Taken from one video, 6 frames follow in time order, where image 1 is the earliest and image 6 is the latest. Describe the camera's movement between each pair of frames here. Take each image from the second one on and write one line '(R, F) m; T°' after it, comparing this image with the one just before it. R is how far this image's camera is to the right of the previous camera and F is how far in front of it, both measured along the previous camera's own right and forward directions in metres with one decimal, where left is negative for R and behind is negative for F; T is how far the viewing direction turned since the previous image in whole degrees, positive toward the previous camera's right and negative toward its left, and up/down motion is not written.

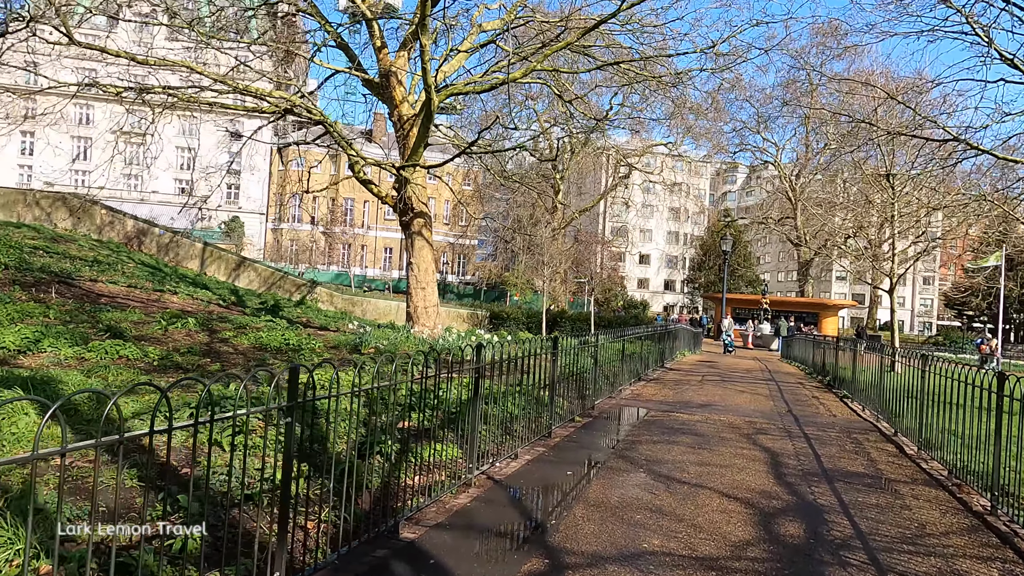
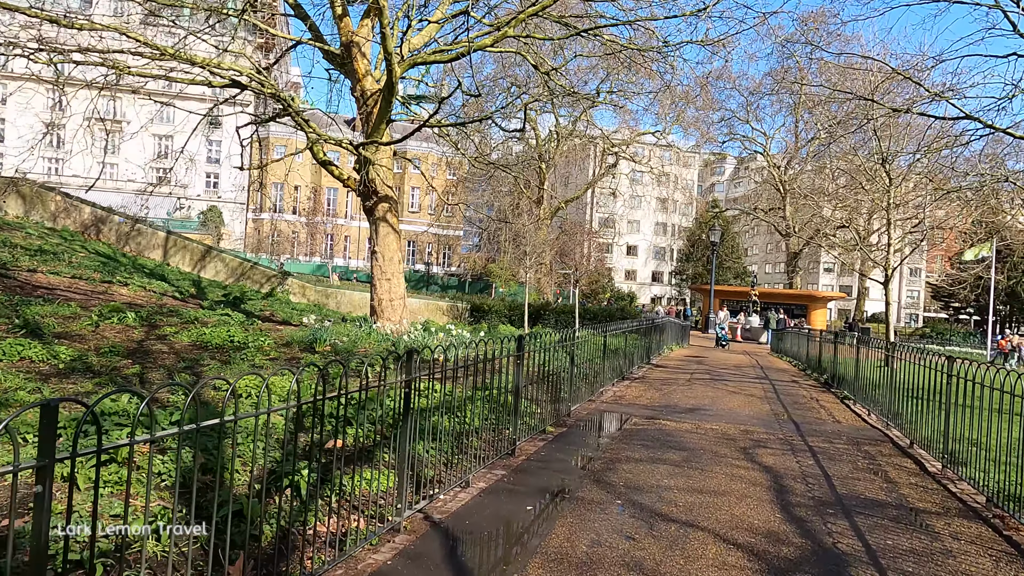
(+0.2, +0.8) m; +1°
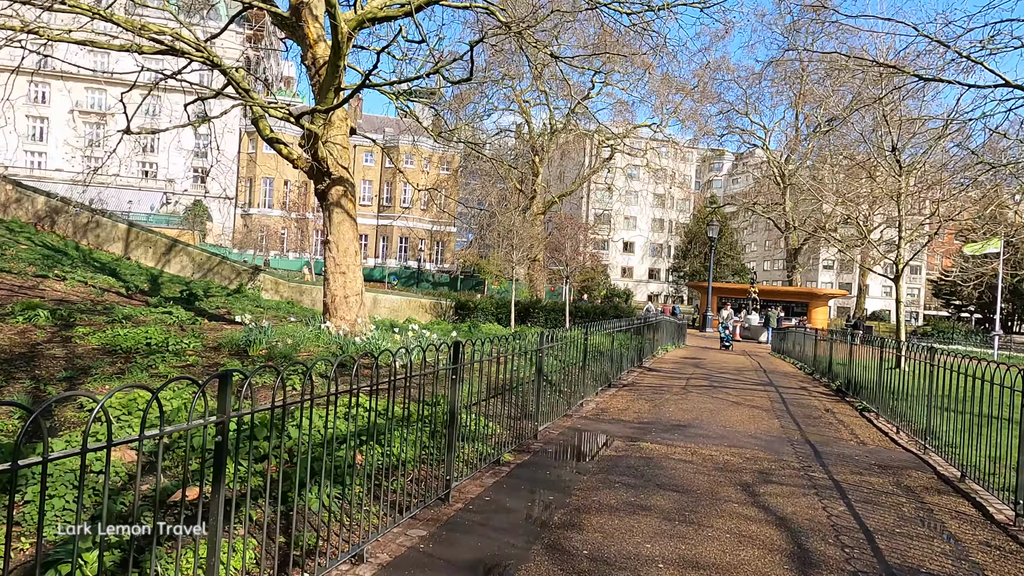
(+0.3, +1.1) m; 0°
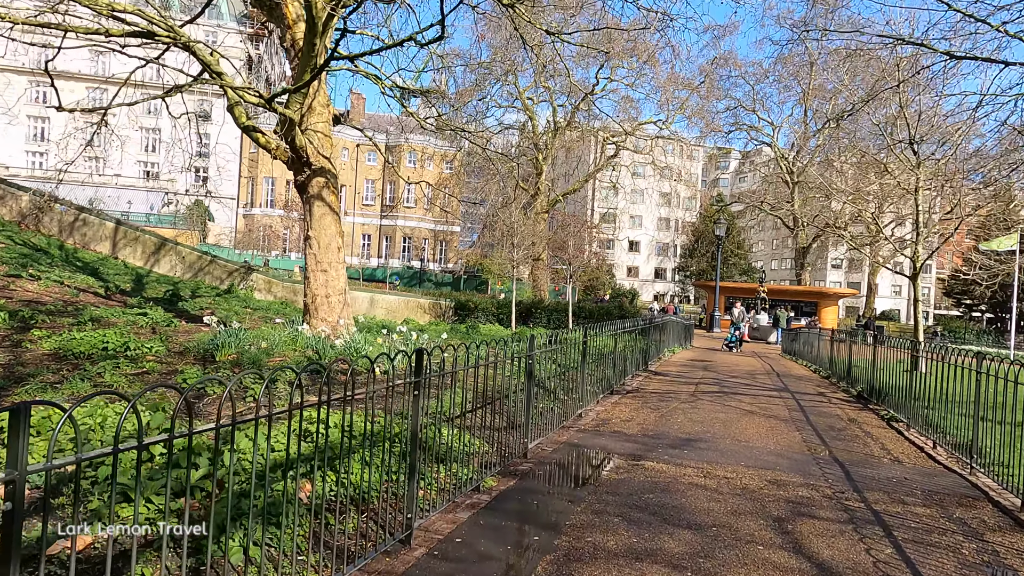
(+0.1, +0.6) m; 0°
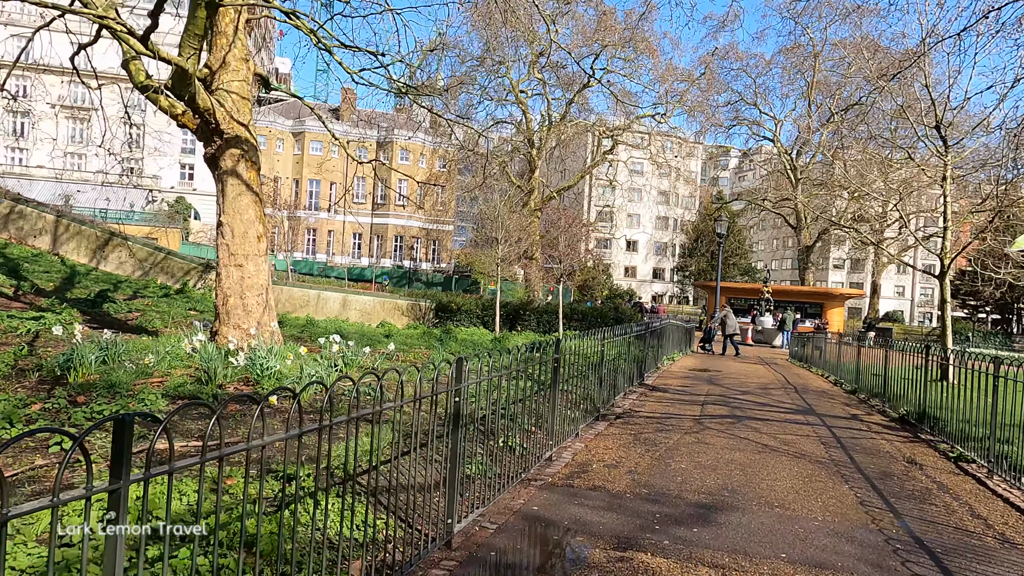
(+0.3, +1.5) m; 0°
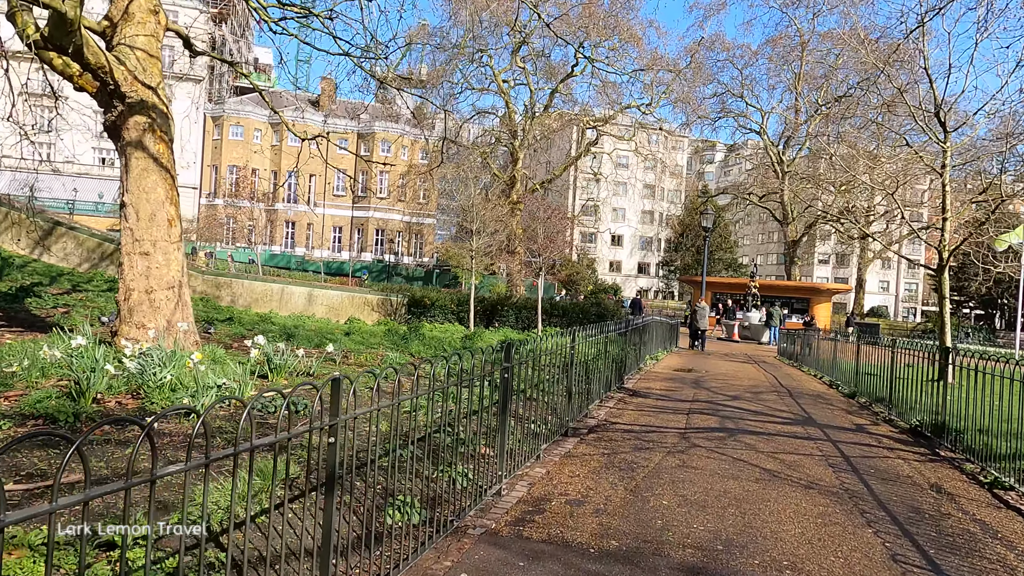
(+0.2, +0.9) m; +1°
